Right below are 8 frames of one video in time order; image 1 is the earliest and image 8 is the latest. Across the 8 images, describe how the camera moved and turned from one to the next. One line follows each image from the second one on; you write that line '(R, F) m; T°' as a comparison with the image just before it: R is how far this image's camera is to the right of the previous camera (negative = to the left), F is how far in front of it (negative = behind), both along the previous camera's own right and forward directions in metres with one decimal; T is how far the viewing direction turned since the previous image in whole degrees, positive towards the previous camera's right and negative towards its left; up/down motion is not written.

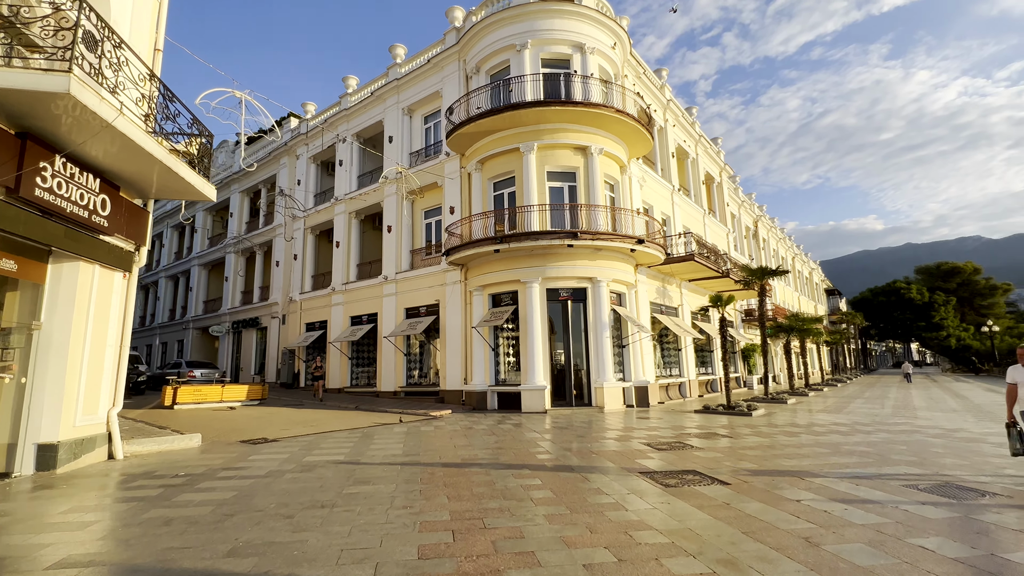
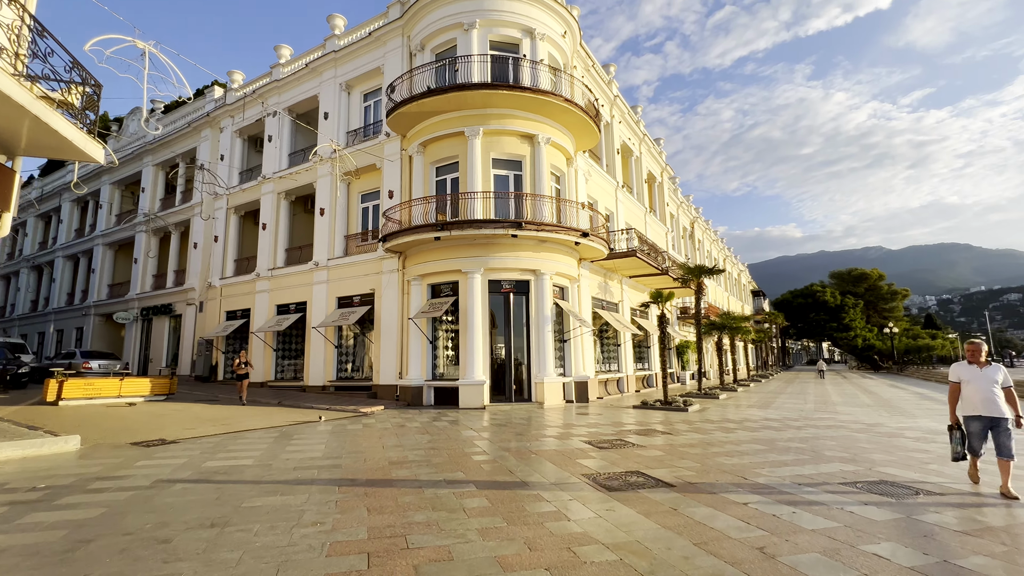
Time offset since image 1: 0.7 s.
(+0.1, +0.6) m; +7°
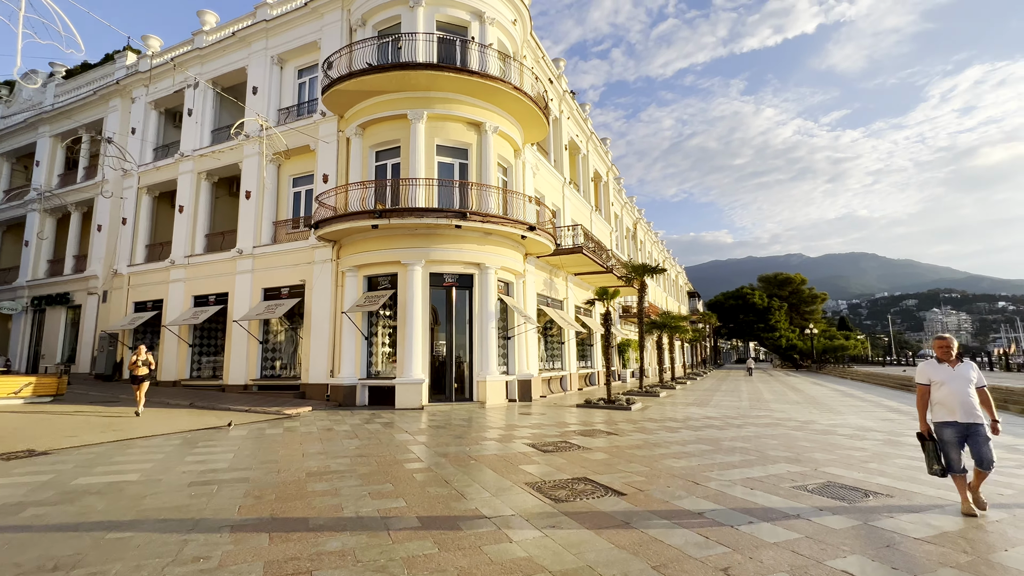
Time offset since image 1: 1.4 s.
(+0.1, +0.6) m; +7°
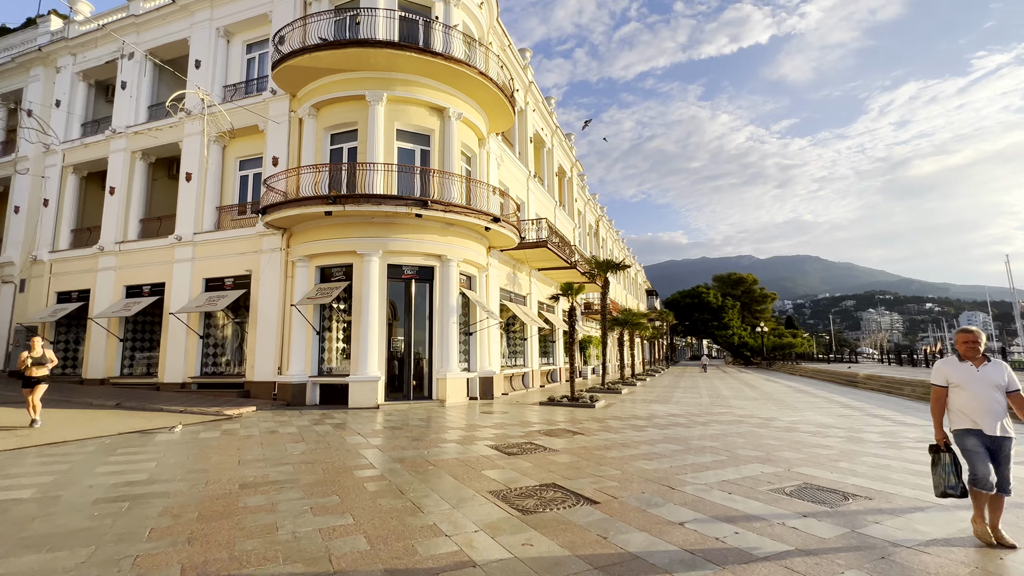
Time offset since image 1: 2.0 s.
(0.0, +0.5) m; +5°
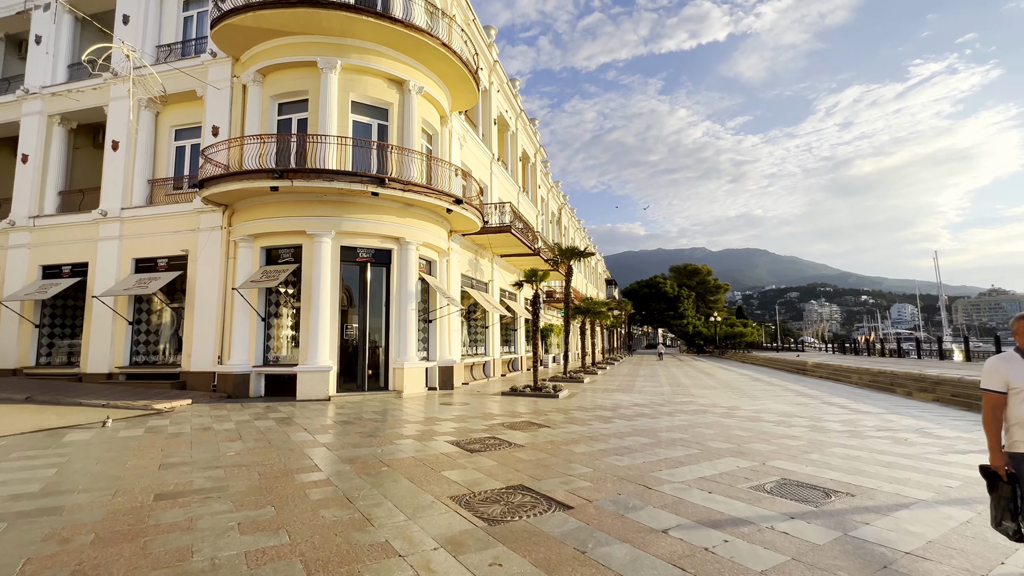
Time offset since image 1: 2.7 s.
(-0.1, +0.6) m; +5°
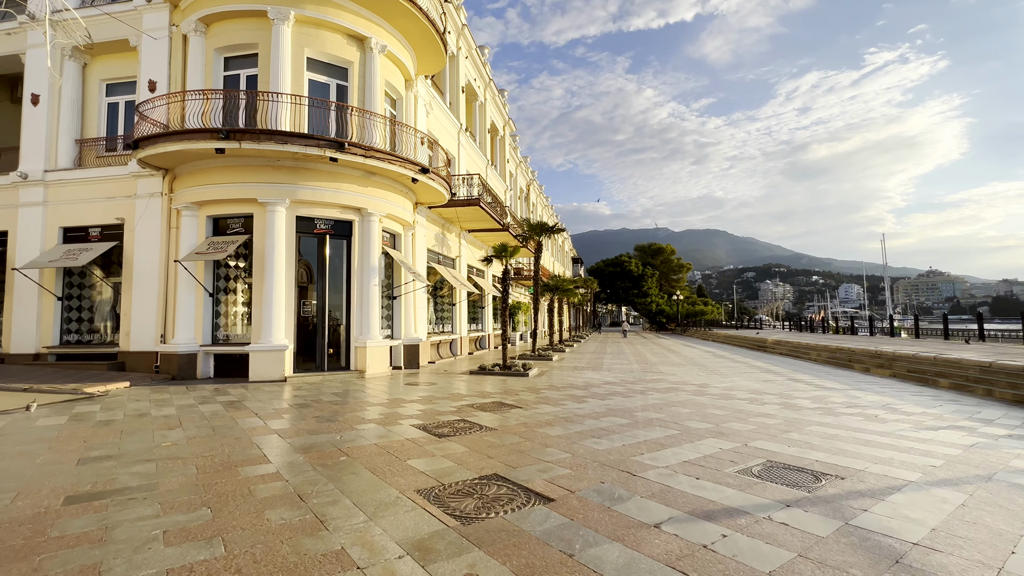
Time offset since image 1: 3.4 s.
(-0.1, +0.5) m; +4°
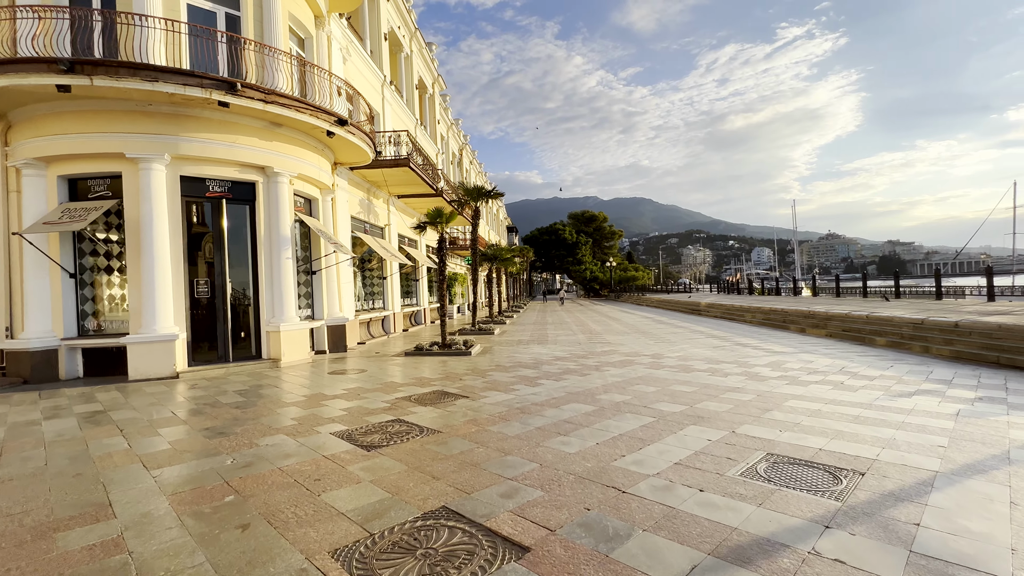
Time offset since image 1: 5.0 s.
(-0.1, +1.2) m; +8°
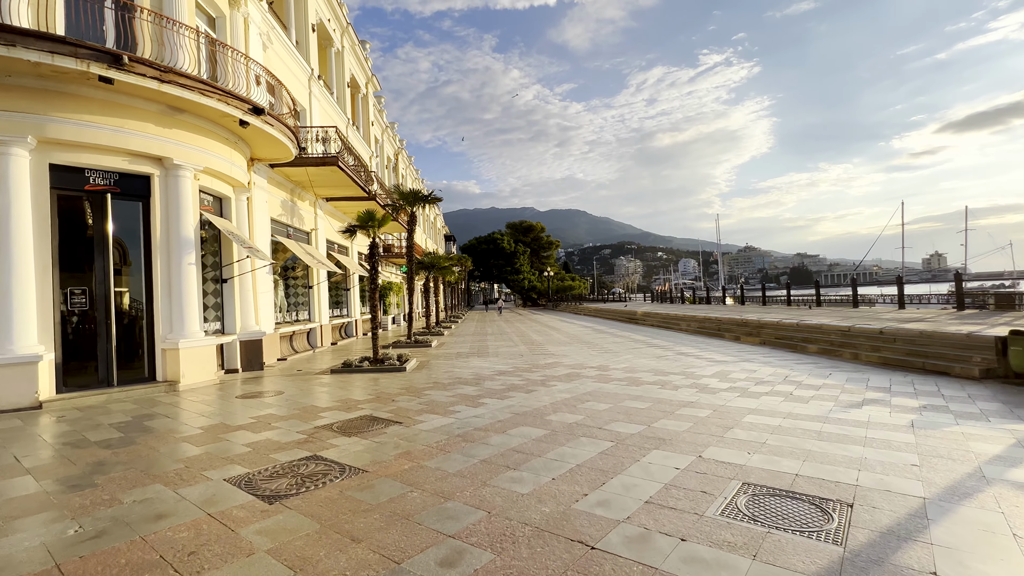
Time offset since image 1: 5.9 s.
(0.0, +0.7) m; +7°
